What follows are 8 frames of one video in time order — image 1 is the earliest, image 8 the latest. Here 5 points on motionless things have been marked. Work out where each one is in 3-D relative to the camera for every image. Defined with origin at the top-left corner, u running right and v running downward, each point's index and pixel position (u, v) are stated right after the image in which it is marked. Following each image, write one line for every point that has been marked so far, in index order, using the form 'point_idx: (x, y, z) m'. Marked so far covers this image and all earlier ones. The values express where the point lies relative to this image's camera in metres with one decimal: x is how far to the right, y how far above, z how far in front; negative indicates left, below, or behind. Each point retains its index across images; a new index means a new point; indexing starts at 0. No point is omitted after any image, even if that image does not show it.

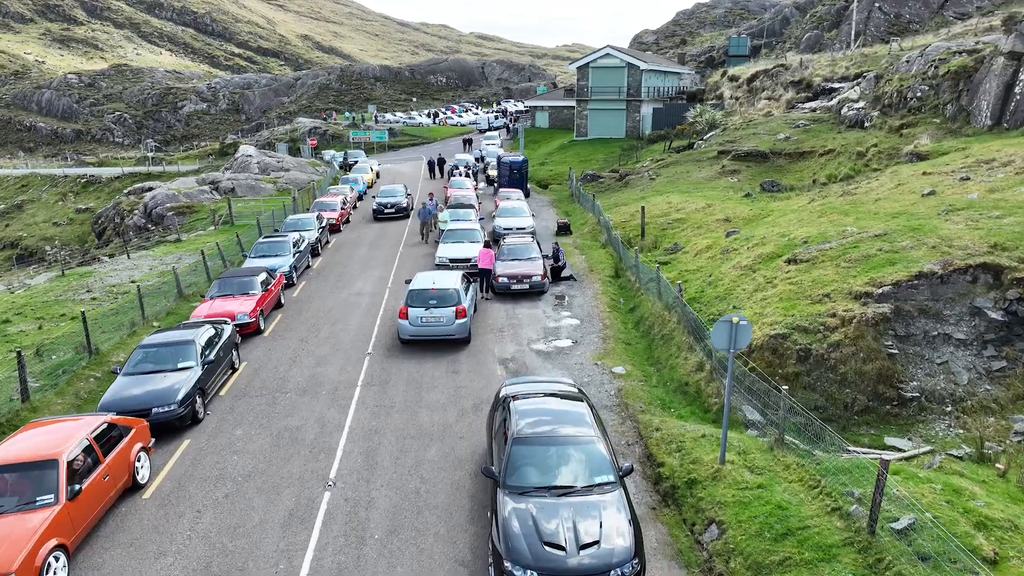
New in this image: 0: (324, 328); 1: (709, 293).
0: (-4.6, -1.0, +17.0) m
1: (+4.3, -0.1, +15.4) m
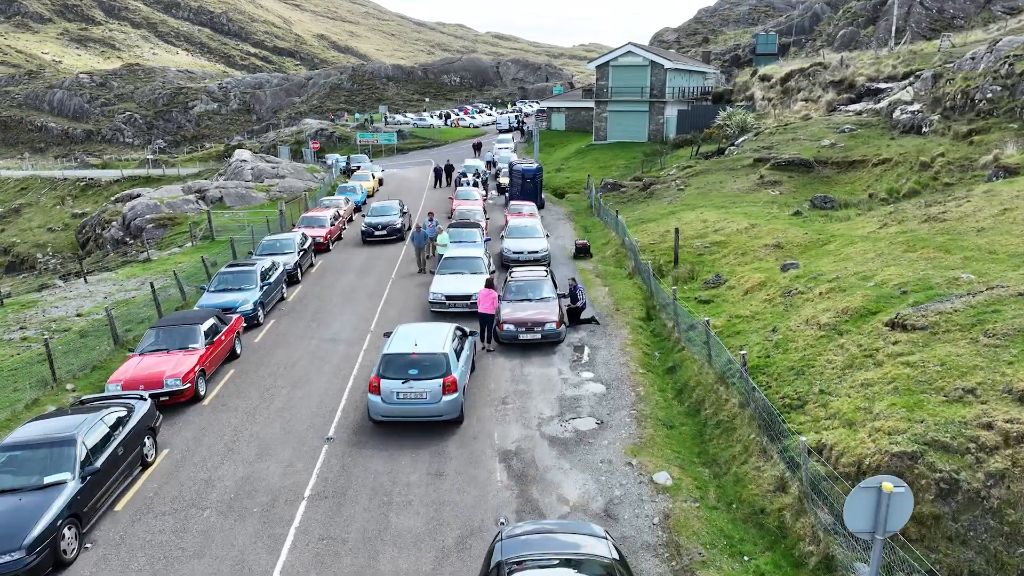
0: (-4.5, -2.0, +13.4) m
1: (+4.4, -1.2, +11.6) m
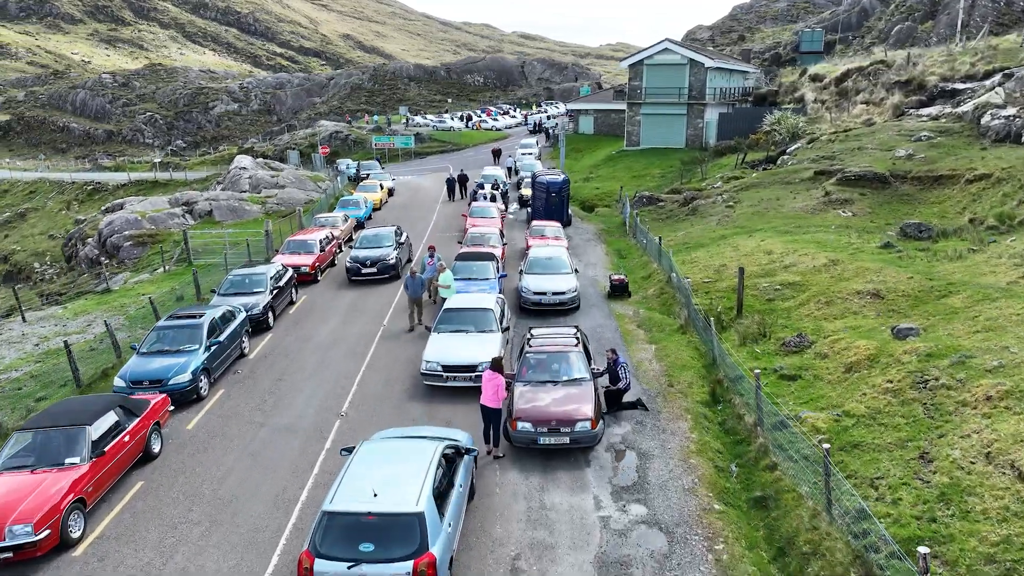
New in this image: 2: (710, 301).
0: (-4.3, -3.3, +9.2) m
1: (+4.6, -2.6, +7.1) m
2: (+5.1, -0.3, +18.2) m
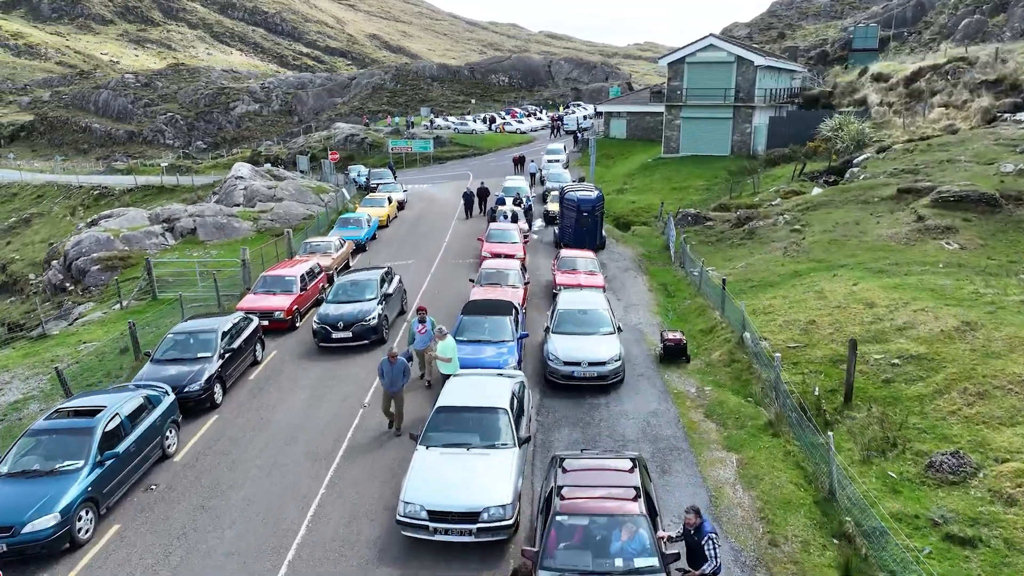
0: (-4.2, -4.6, +4.8) m
1: (+4.6, -4.0, +2.4) m
2: (+5.6, -1.7, +13.4) m
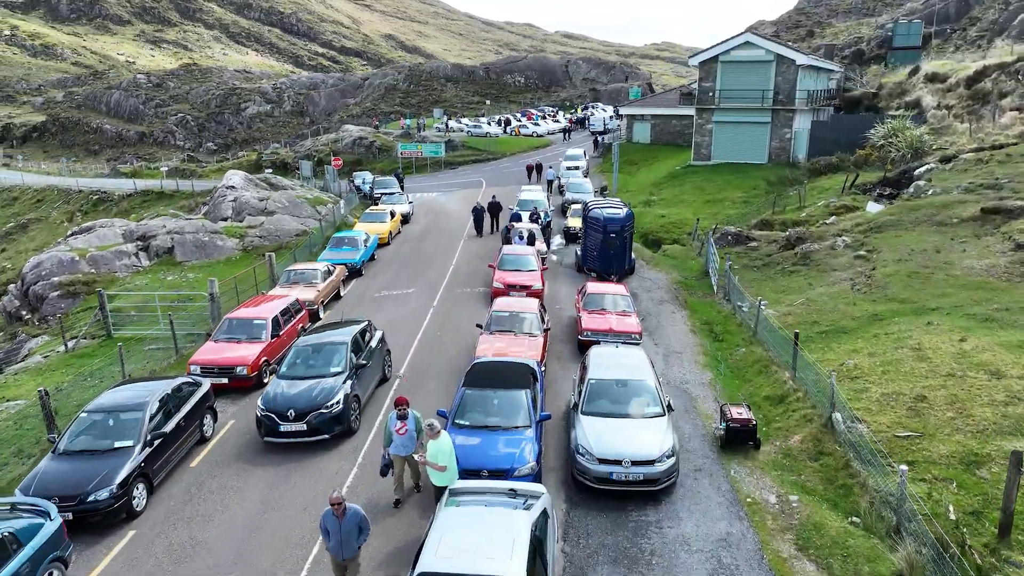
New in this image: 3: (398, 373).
0: (-4.1, -5.6, +1.3) m
1: (+4.6, -5.1, -1.3) m
2: (+5.8, -2.9, +9.8) m
3: (-2.6, -2.0, +16.0) m
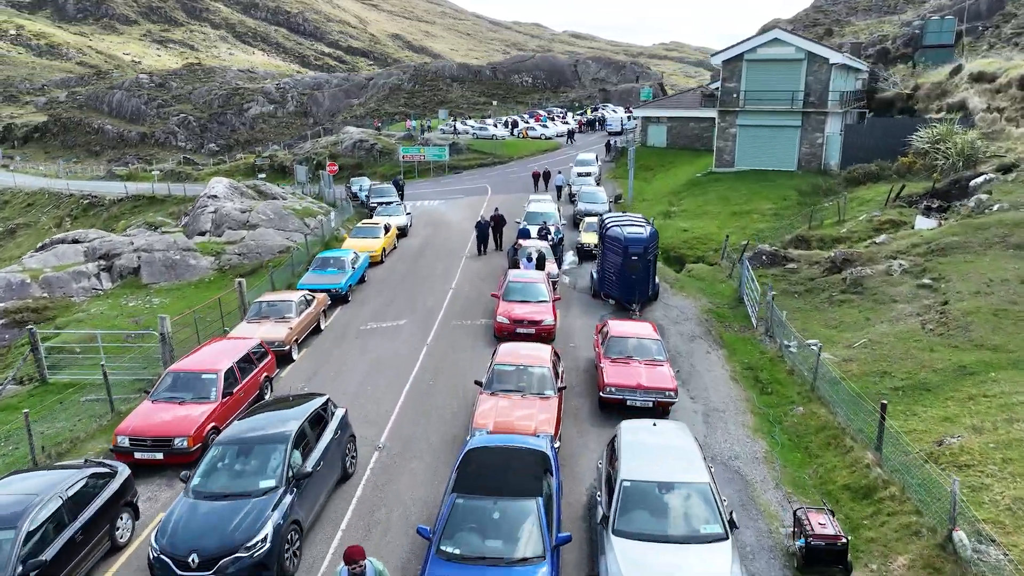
0: (-4.1, -6.5, -1.7) m
1: (+4.6, -6.0, -4.3) m
2: (+5.9, -3.8, +6.7) m
3: (-2.5, -2.9, +13.0) m
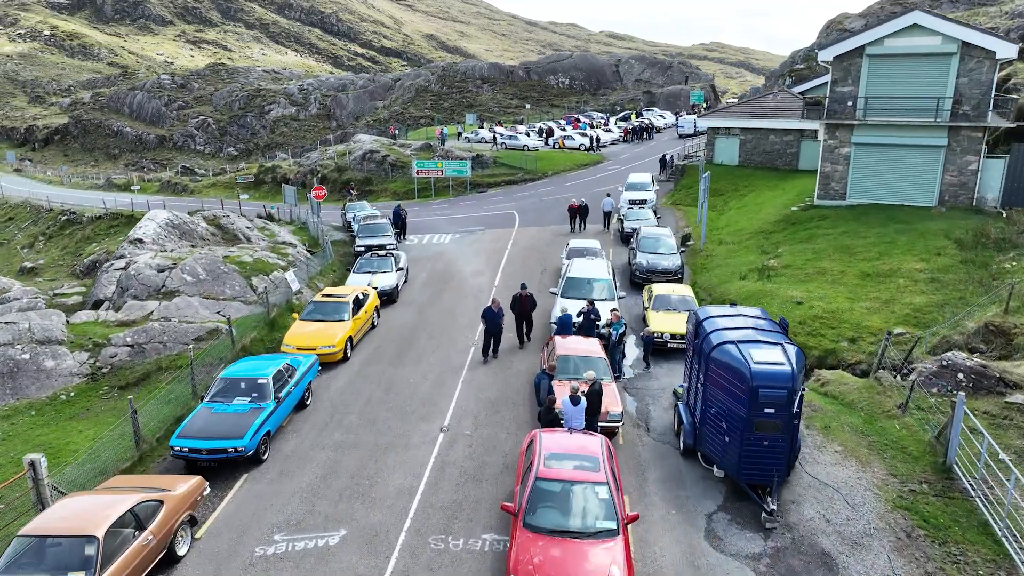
0: (-4.8, -9.3, -10.9) m
1: (+3.8, -8.9, -14.0) m
2: (+5.7, -6.7, -3.0) m
3: (-2.4, -5.7, +3.7) m
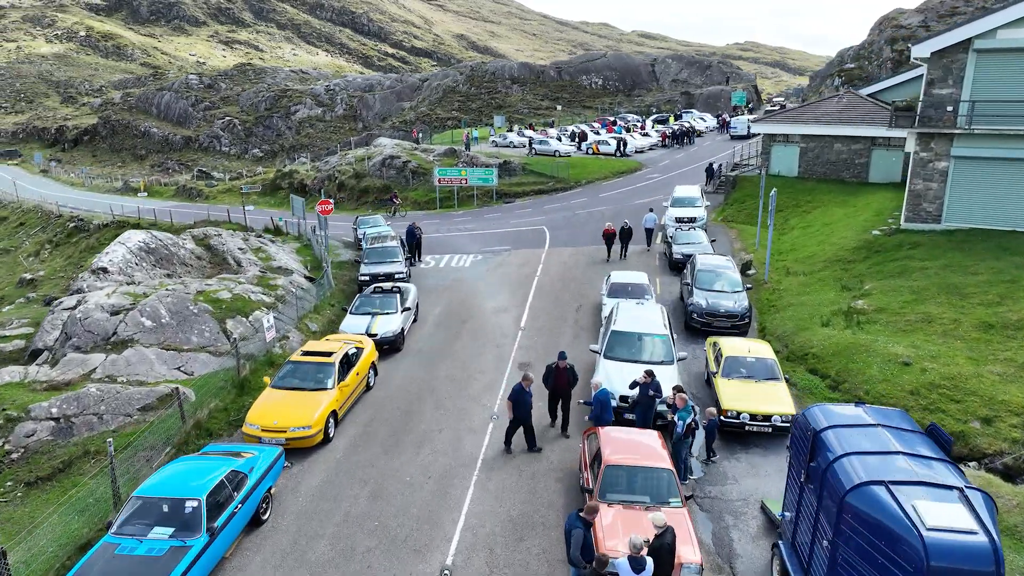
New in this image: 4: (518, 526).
0: (-5.4, -10.5, -14.8) m
1: (+3.0, -10.2, -18.3) m
2: (+5.4, -8.0, -7.4) m
3: (-2.4, -6.9, -0.4) m
4: (+0.2, -3.5, +11.1) m
